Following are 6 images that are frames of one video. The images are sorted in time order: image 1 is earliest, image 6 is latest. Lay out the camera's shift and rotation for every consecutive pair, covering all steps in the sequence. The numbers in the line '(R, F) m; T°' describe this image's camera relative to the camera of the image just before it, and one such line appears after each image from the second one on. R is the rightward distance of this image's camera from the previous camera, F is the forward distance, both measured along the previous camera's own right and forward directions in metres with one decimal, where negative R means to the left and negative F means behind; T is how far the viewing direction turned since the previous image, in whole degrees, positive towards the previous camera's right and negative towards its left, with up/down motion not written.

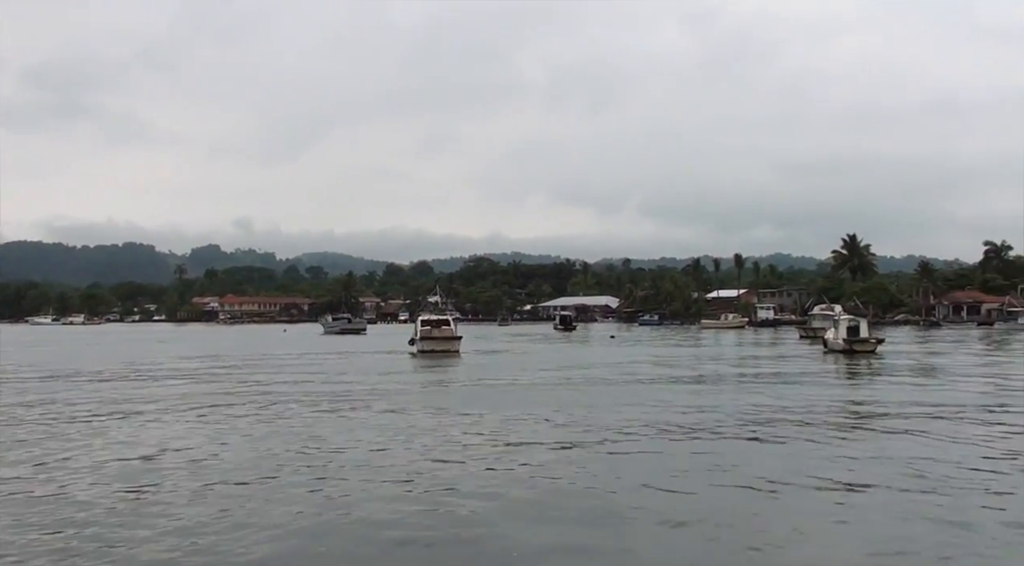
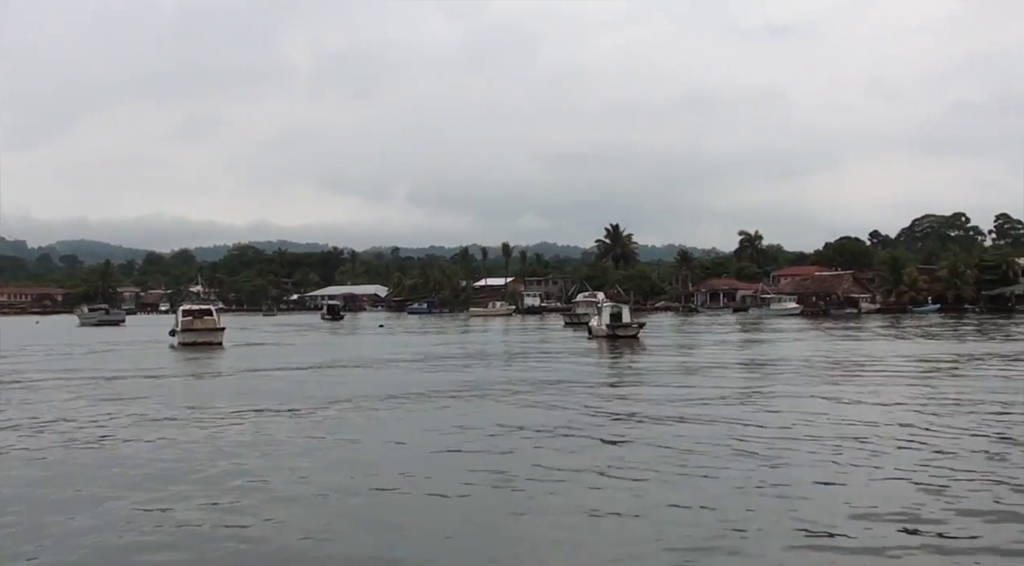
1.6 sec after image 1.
(-0.1, +2.7) m; +12°
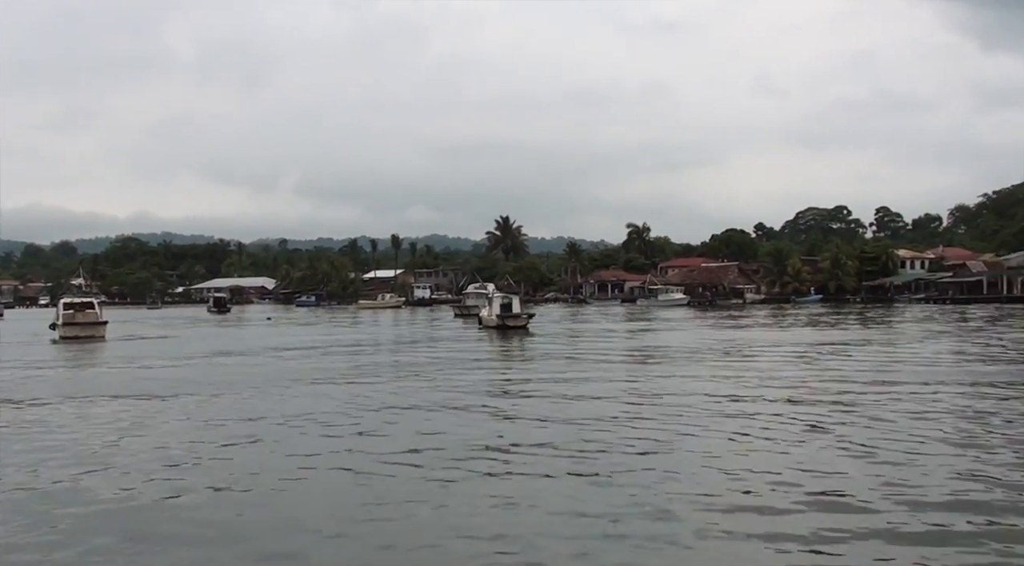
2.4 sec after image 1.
(-0.1, +0.4) m; +6°
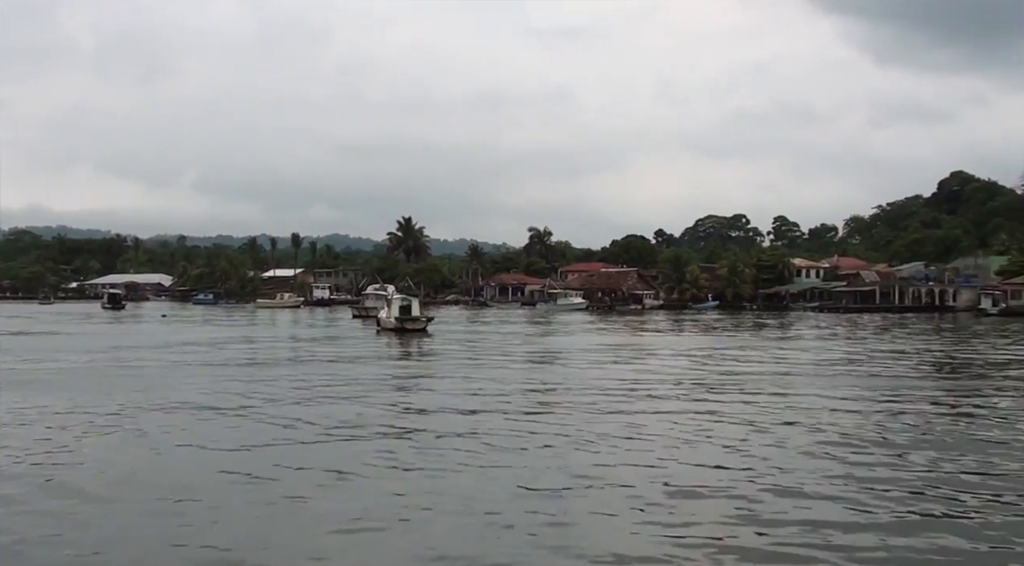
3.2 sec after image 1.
(0.0, +0.3) m; +5°
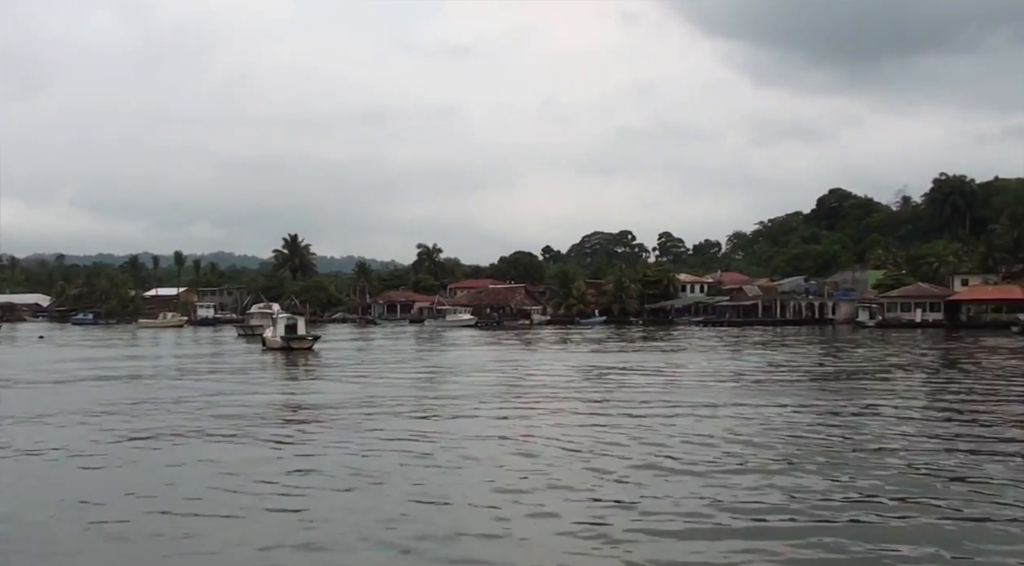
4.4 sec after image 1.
(0.0, +0.1) m; +6°
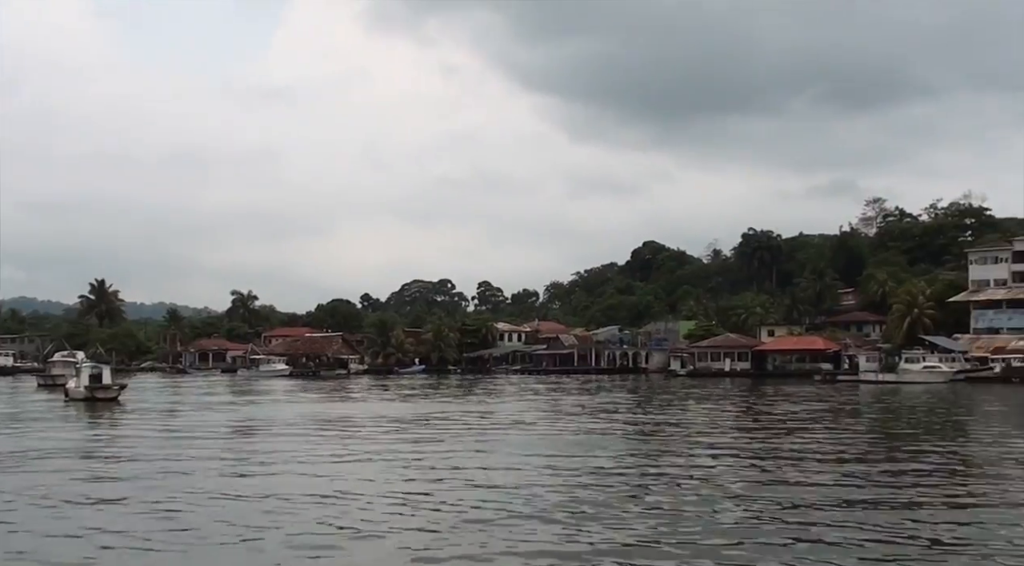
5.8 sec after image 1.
(0.0, +0.2) m; +10°
